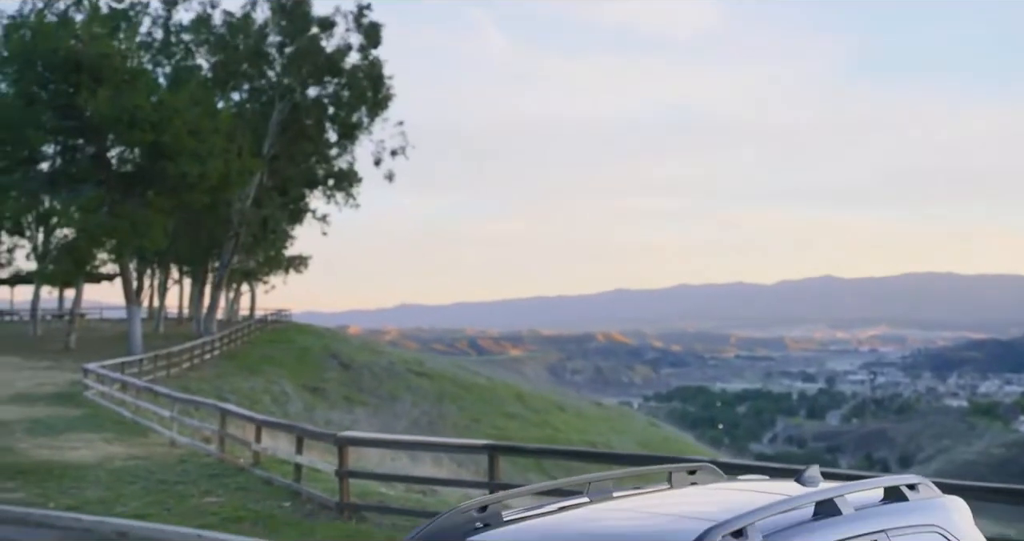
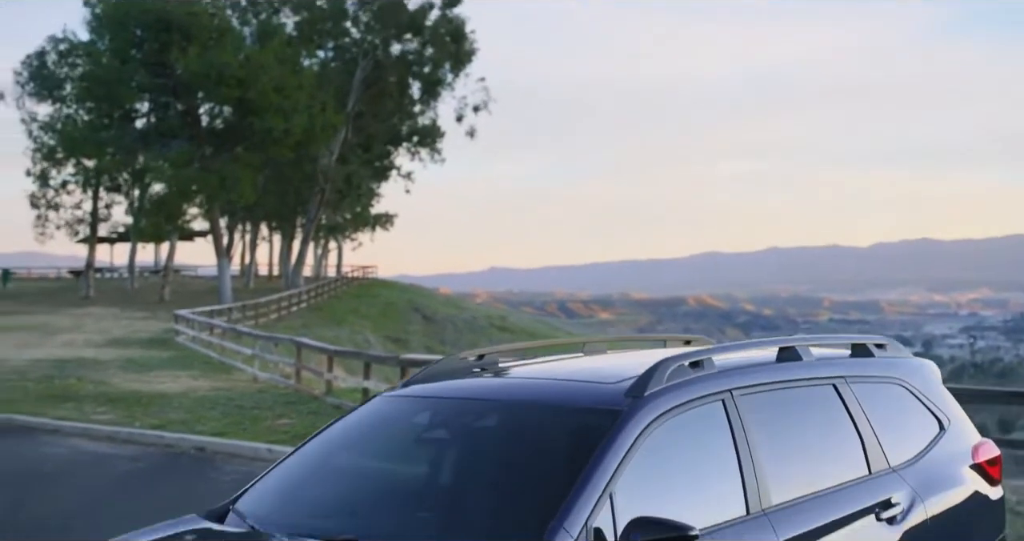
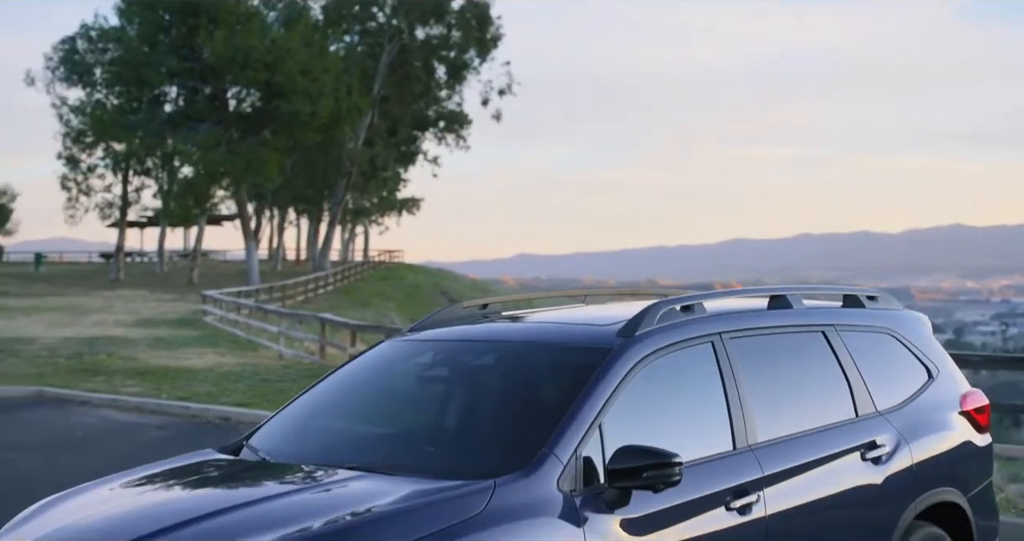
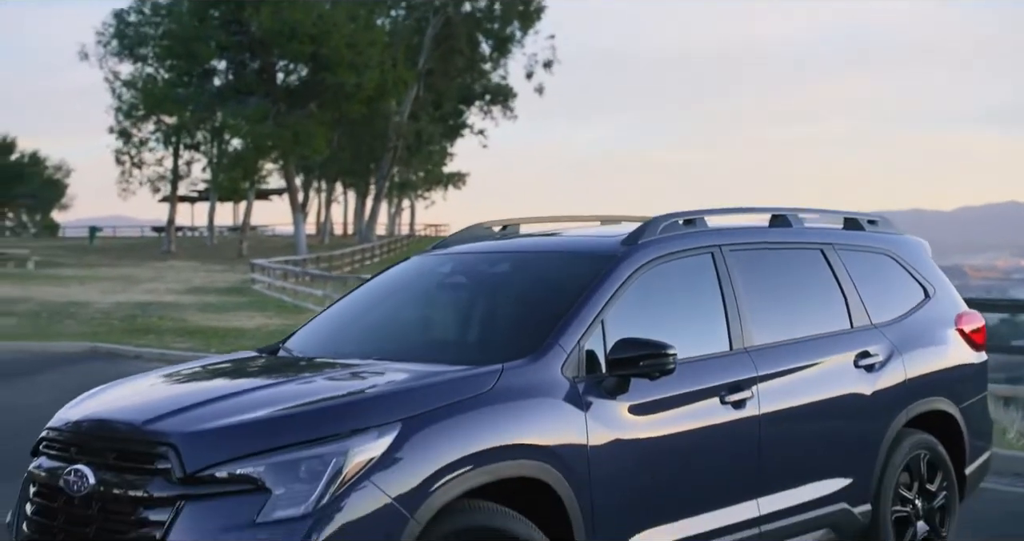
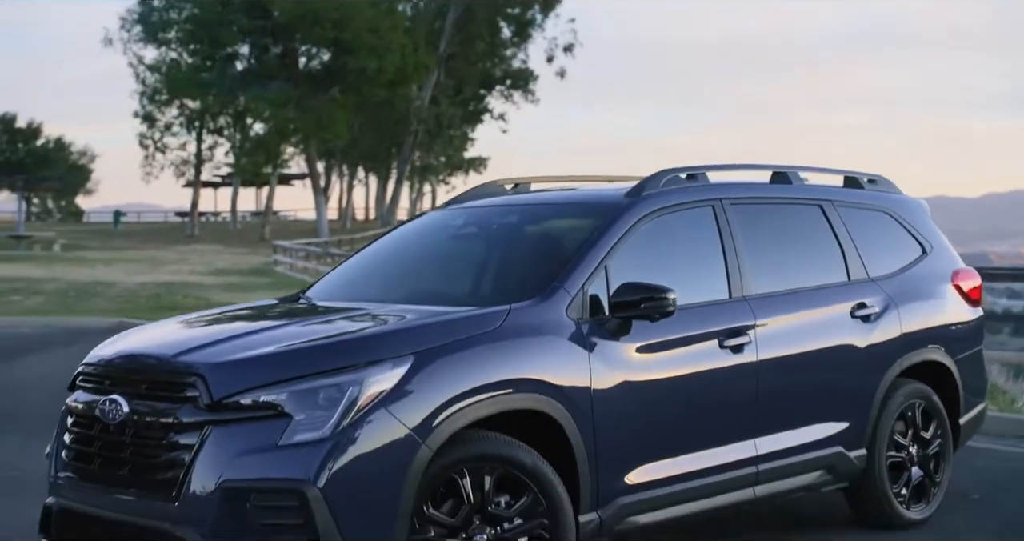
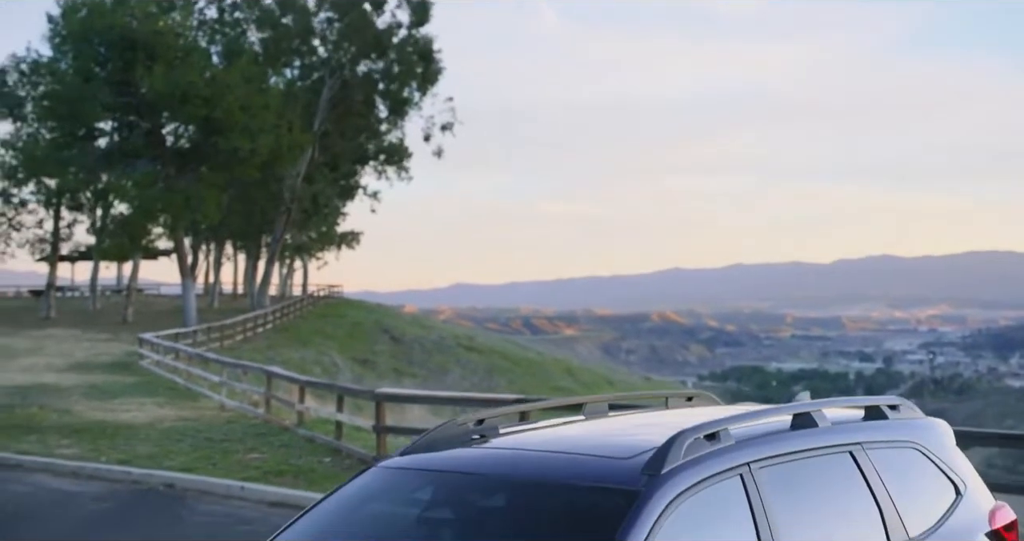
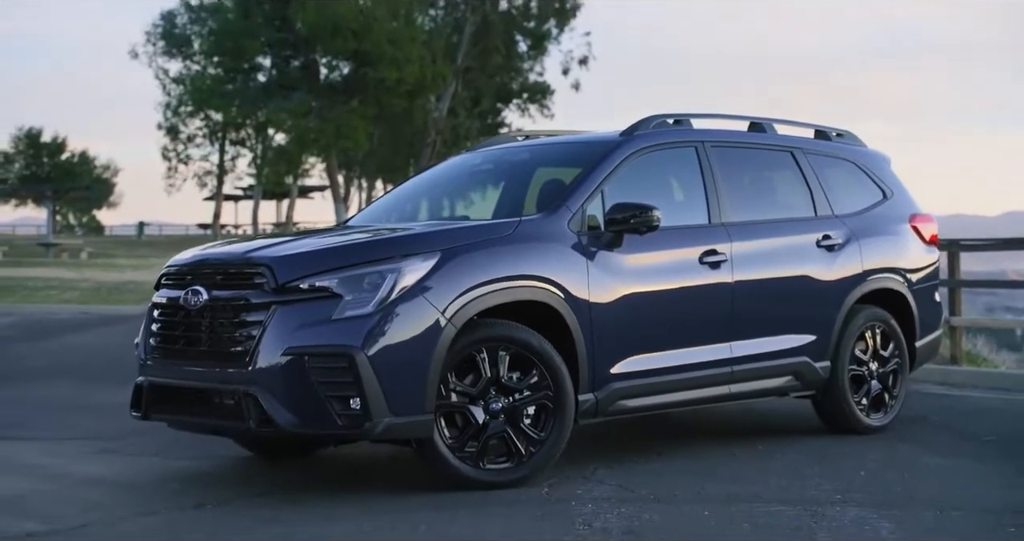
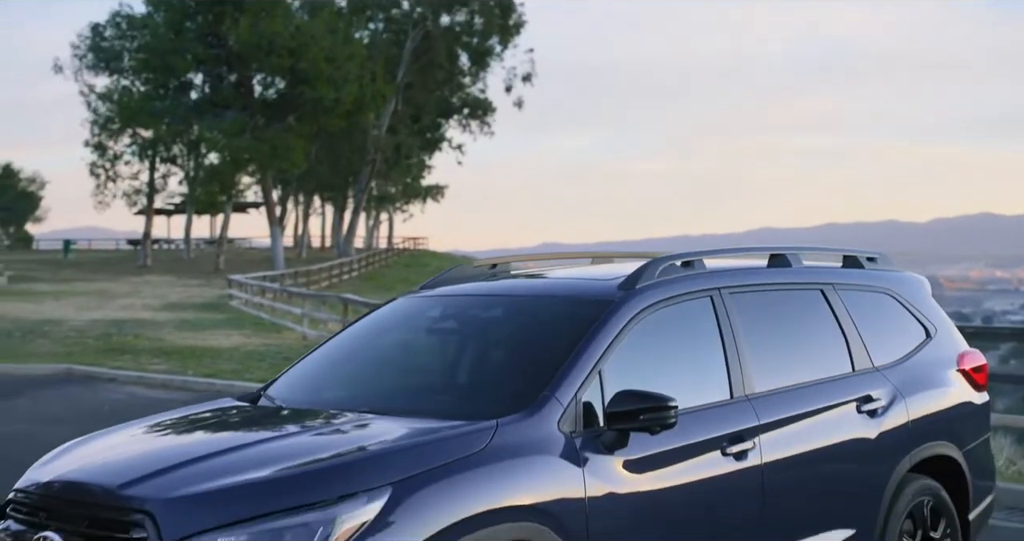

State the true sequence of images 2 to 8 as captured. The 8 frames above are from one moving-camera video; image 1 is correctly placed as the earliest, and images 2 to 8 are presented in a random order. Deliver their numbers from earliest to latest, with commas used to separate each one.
6, 2, 3, 8, 4, 5, 7
